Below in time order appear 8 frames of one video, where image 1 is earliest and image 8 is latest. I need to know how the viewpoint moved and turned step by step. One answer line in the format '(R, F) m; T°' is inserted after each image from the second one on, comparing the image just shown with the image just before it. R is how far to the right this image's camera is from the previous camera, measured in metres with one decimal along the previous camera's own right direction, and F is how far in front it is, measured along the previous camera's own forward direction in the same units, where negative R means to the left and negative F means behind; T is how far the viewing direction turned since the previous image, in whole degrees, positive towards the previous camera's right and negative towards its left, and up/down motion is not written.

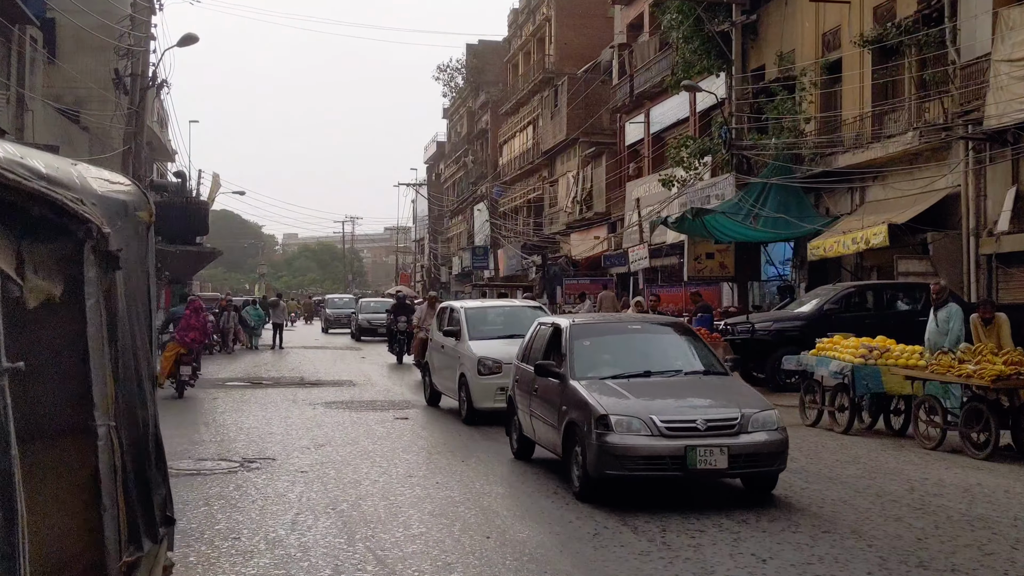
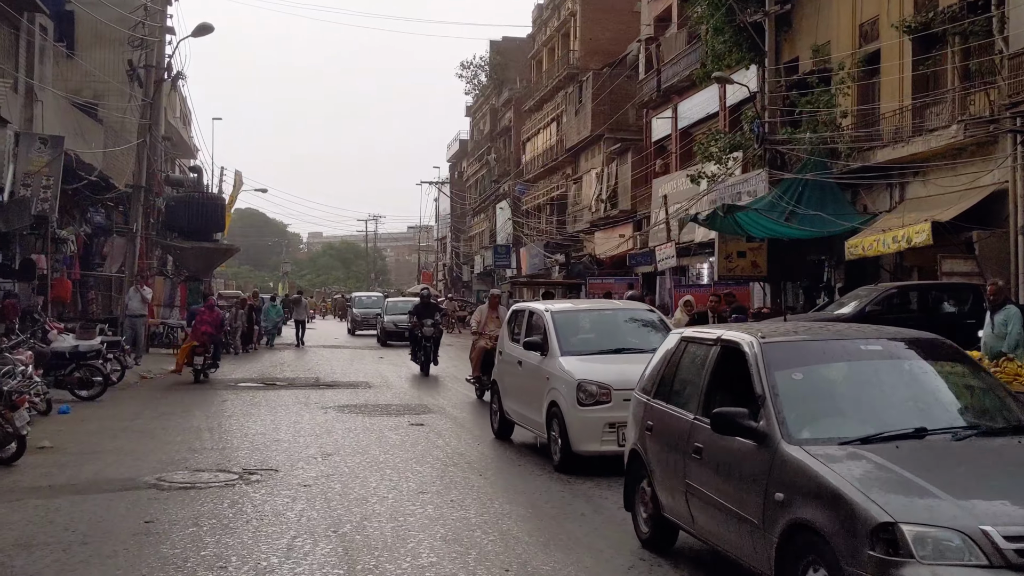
(0.0, +0.7) m; -1°
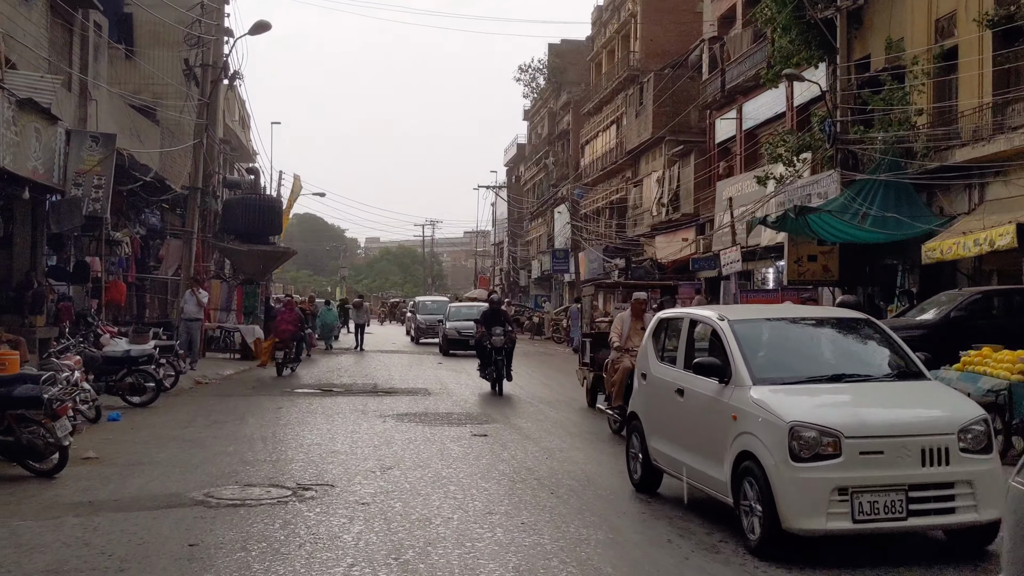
(-0.2, +0.7) m; -3°
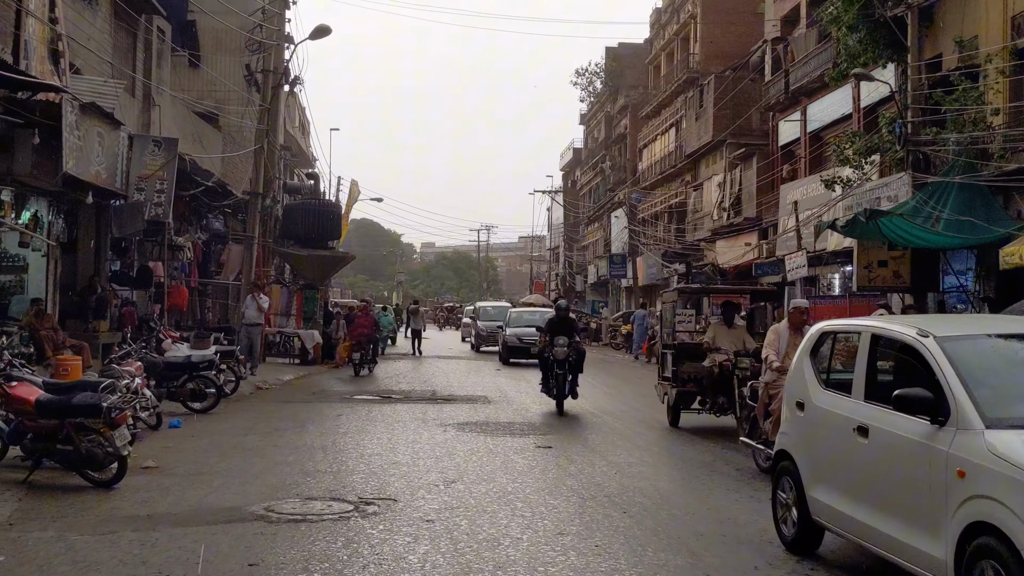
(-0.1, +0.3) m; -3°
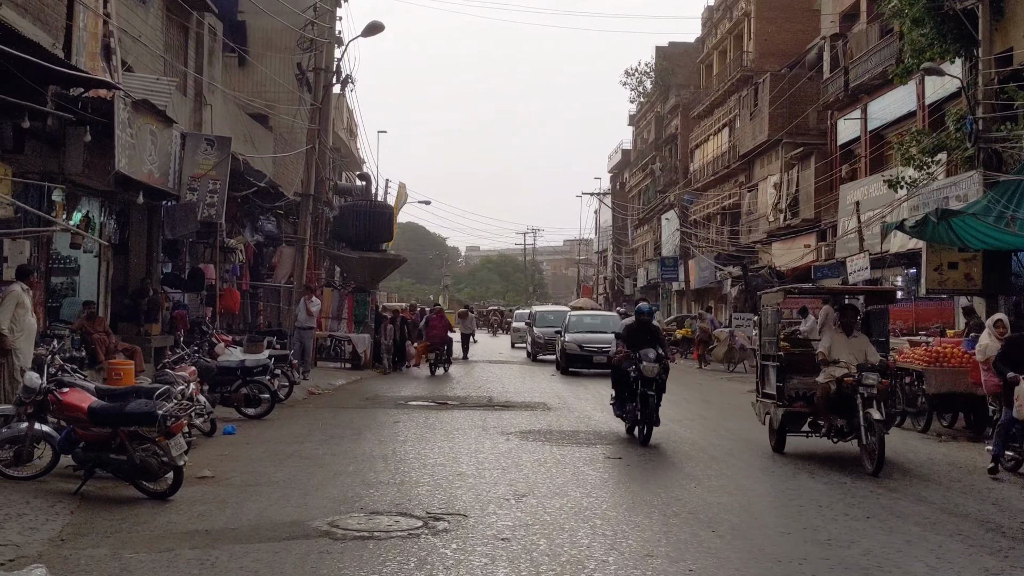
(-0.3, +0.5) m; -3°
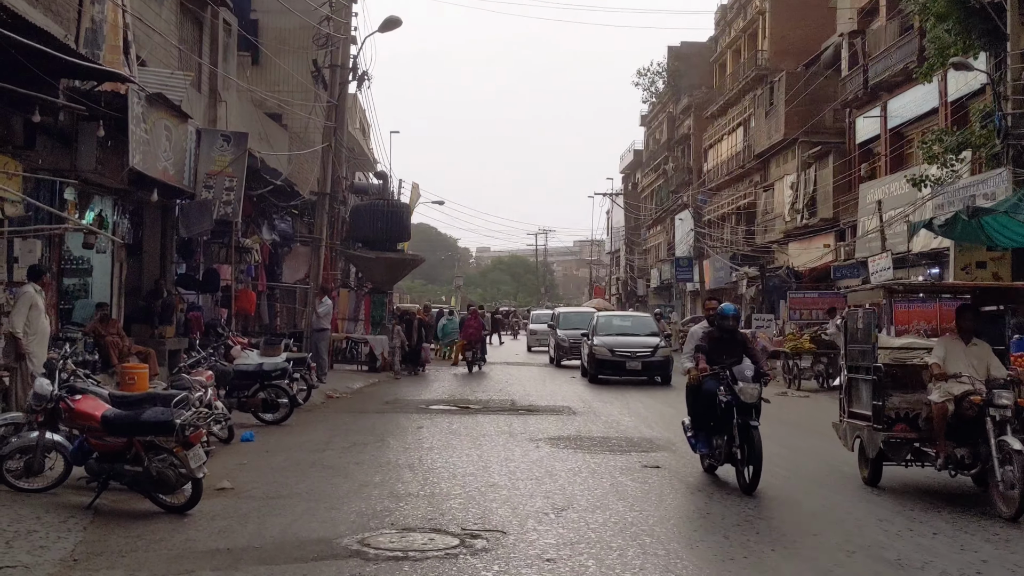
(-0.2, +0.5) m; -1°
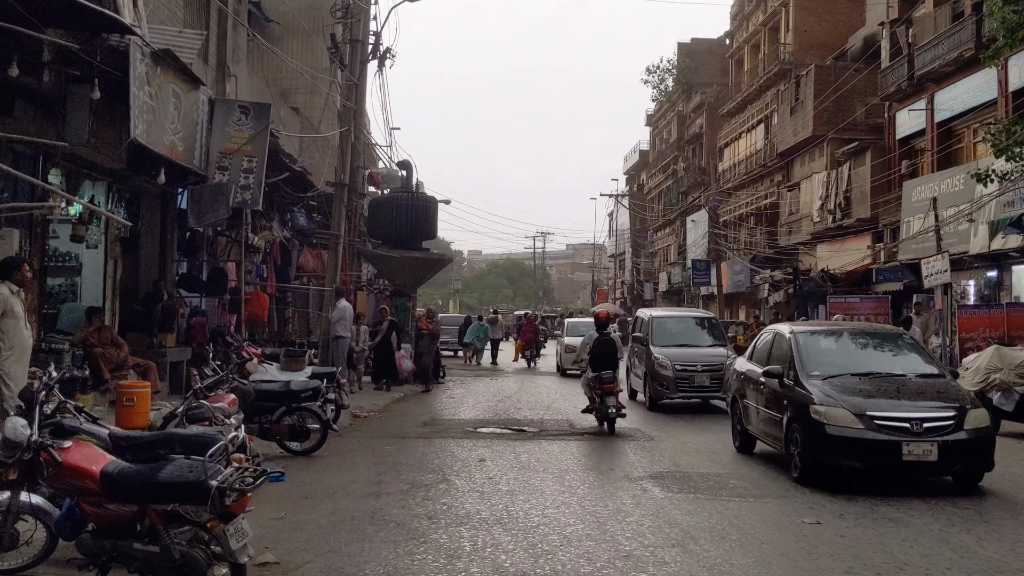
(-1.0, +2.1) m; +1°
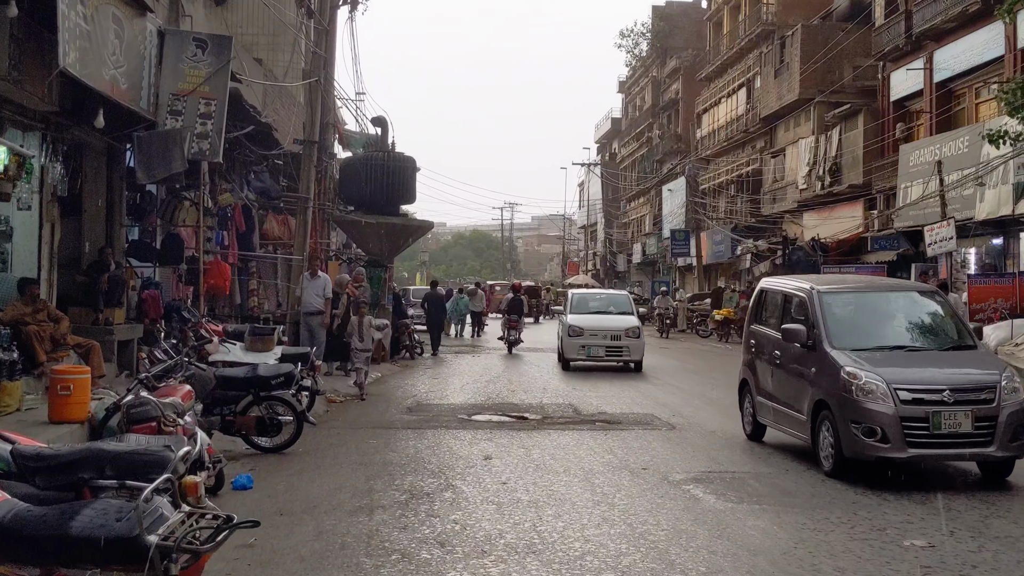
(-0.4, +1.6) m; +2°
